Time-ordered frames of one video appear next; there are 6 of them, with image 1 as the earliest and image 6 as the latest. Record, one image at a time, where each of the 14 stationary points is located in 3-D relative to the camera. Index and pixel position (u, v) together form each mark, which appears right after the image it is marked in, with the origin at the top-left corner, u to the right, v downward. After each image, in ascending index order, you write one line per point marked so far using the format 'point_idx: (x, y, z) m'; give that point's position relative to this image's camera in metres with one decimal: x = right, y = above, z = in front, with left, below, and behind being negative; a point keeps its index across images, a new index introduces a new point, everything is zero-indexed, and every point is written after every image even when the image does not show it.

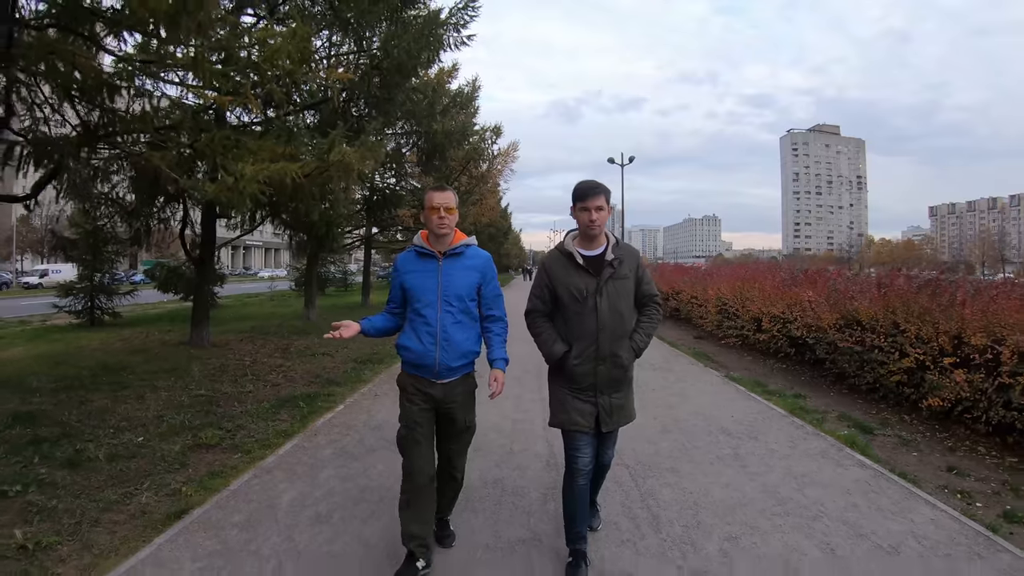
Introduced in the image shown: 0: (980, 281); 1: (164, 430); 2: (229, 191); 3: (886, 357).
0: (+4.7, +0.1, +6.1) m
1: (-2.9, -1.2, +5.1) m
2: (-2.4, +0.8, +5.2) m
3: (+4.0, -0.7, +6.6) m
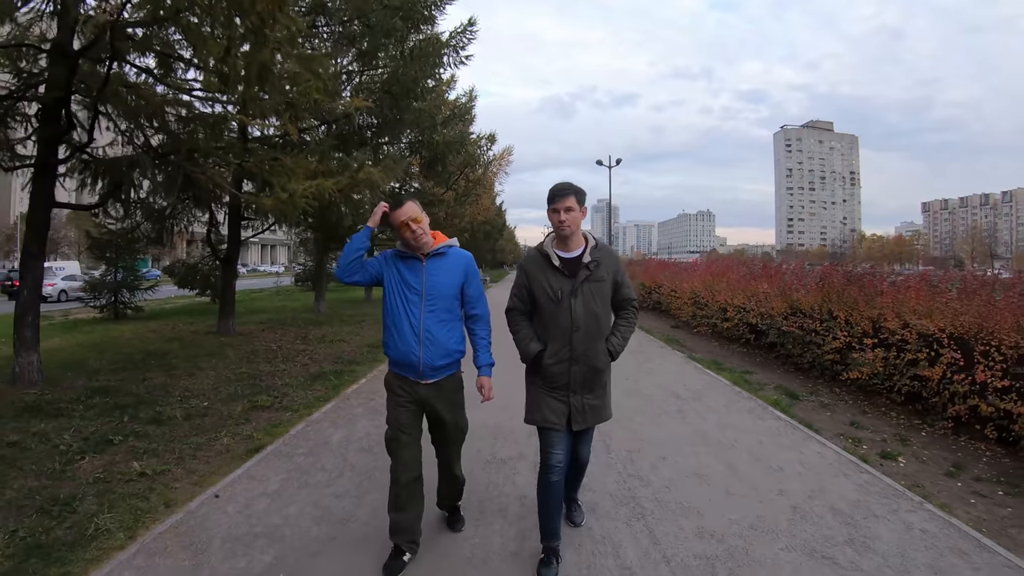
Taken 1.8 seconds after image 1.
0: (+4.6, +0.2, +7.2) m
1: (-2.9, -1.2, +6.2) m
2: (-2.4, +0.9, +6.3) m
3: (+3.9, -0.6, +7.8) m
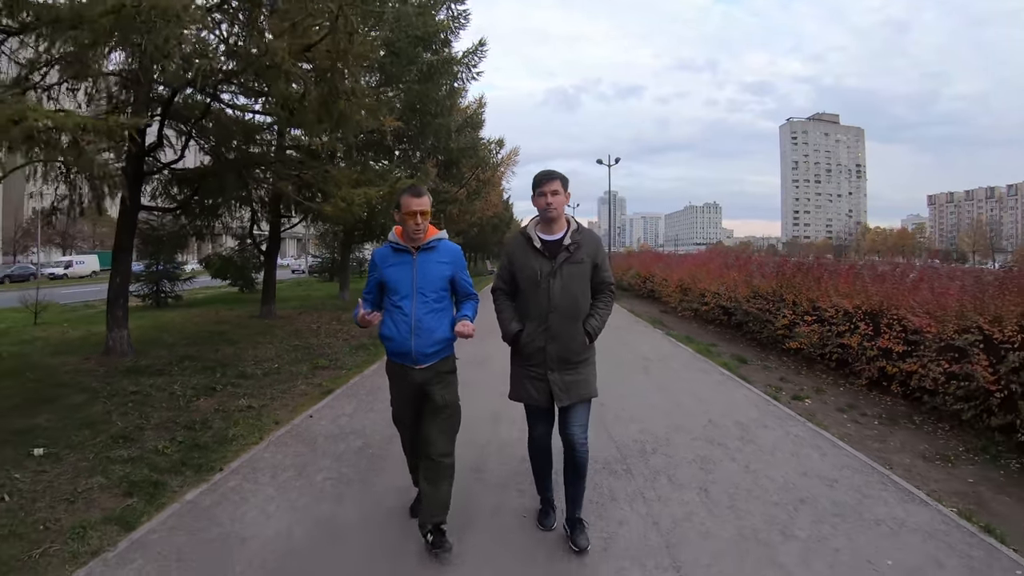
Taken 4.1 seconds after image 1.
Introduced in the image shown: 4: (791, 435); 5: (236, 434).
0: (+4.7, +0.4, +8.7) m
1: (-2.9, -1.0, +7.8) m
2: (-2.4, +1.1, +7.9) m
3: (+4.0, -0.4, +9.3) m
4: (+2.2, -1.2, +4.8) m
5: (-2.3, -1.2, +5.1) m
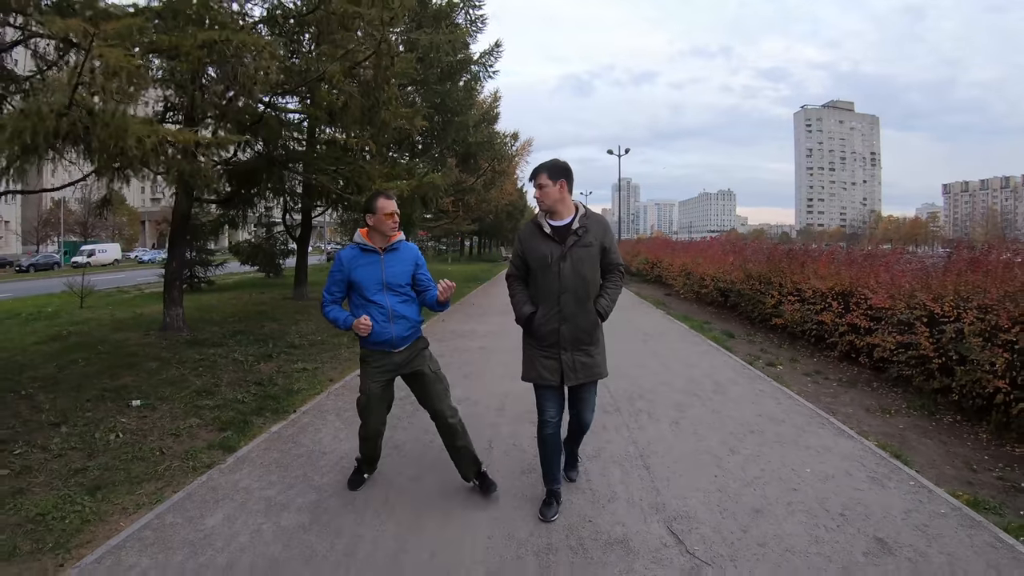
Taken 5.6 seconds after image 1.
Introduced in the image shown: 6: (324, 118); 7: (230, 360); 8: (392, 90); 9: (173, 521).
0: (+4.9, +0.6, +9.6) m
1: (-2.7, -0.7, +8.9) m
2: (-2.2, +1.3, +8.9) m
3: (+4.2, -0.2, +10.3) m
4: (+2.4, -1.0, +5.8) m
5: (-2.2, -1.0, +6.2) m
6: (-2.7, +2.4, +8.6) m
7: (-3.7, -0.9, +7.8) m
8: (-1.5, +2.5, +7.8) m
9: (-2.0, -1.4, +3.6) m
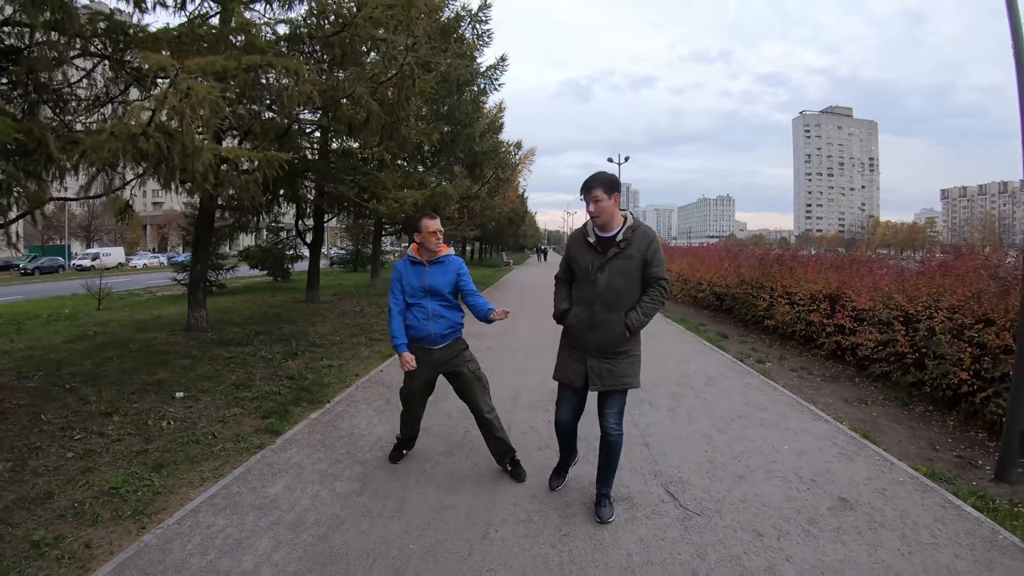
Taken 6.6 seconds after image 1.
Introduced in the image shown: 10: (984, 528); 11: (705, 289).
0: (+5.0, +0.6, +10.2) m
1: (-2.5, -0.8, +9.5) m
2: (-2.0, +1.3, +9.5) m
3: (+4.4, -0.2, +10.9) m
4: (+2.5, -1.0, +6.4) m
5: (-2.1, -1.1, +6.8) m
6: (-2.6, +2.4, +9.2) m
7: (-3.5, -1.0, +8.4) m
8: (-1.4, +2.5, +8.4) m
9: (-1.9, -1.4, +4.1) m
10: (+2.6, -1.3, +3.3) m
11: (+4.3, 0.0, +13.5) m
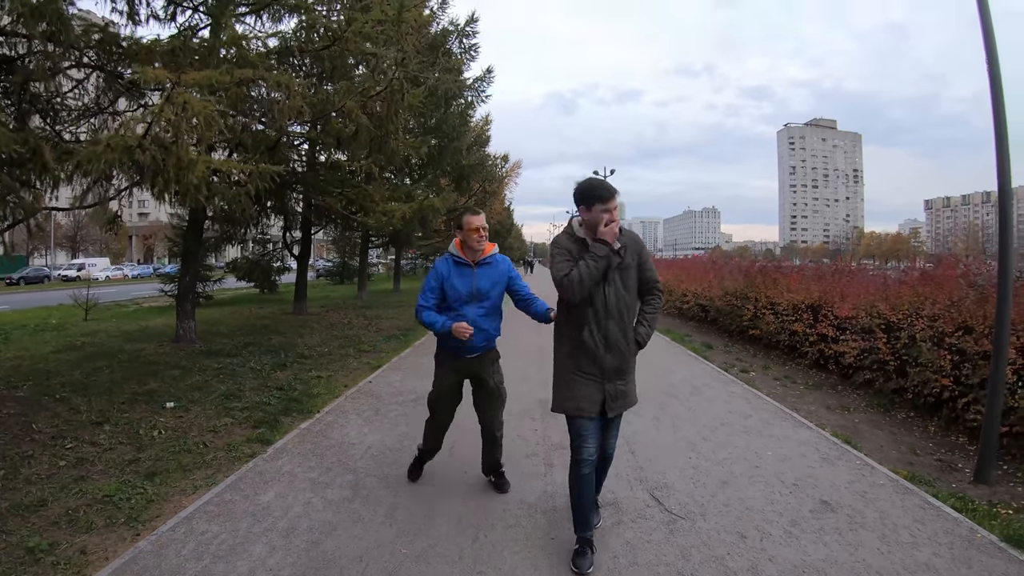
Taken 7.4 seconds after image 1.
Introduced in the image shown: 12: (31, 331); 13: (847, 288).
0: (+4.8, +0.4, +10.4) m
1: (-2.7, -0.9, +9.5) m
2: (-2.2, +1.1, +9.6) m
3: (+4.2, -0.4, +11.0) m
4: (+2.4, -1.1, +6.5) m
5: (-2.2, -1.2, +6.8) m
6: (-2.7, +2.2, +9.3) m
7: (-3.7, -1.1, +8.4) m
8: (-1.6, +2.4, +8.5) m
9: (-1.9, -1.5, +4.2) m
10: (+2.5, -1.3, +3.4) m
11: (+4.0, -0.2, +13.7) m
12: (-12.1, -1.1, +15.2) m
13: (+4.6, 0.0, +8.4) m
